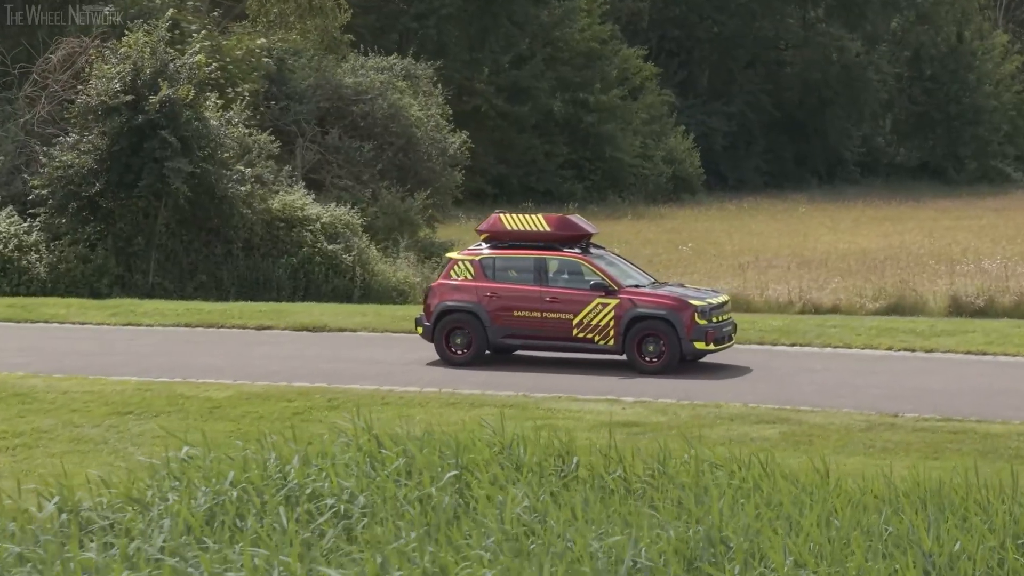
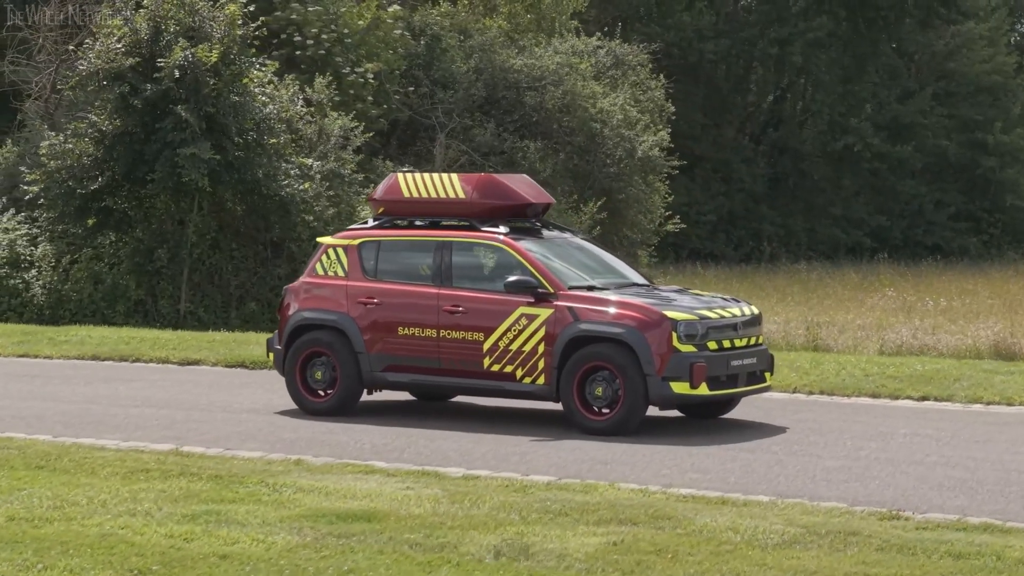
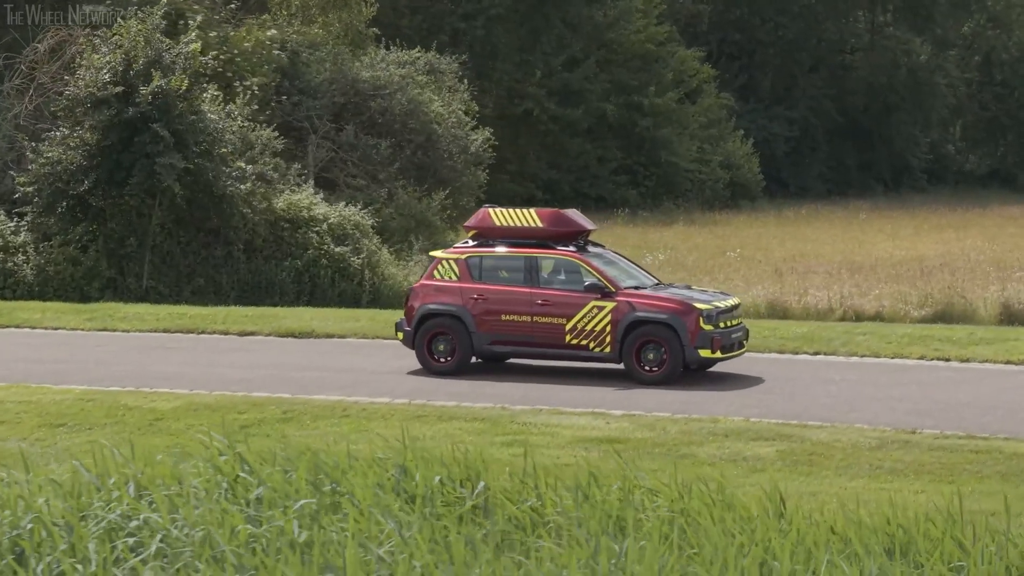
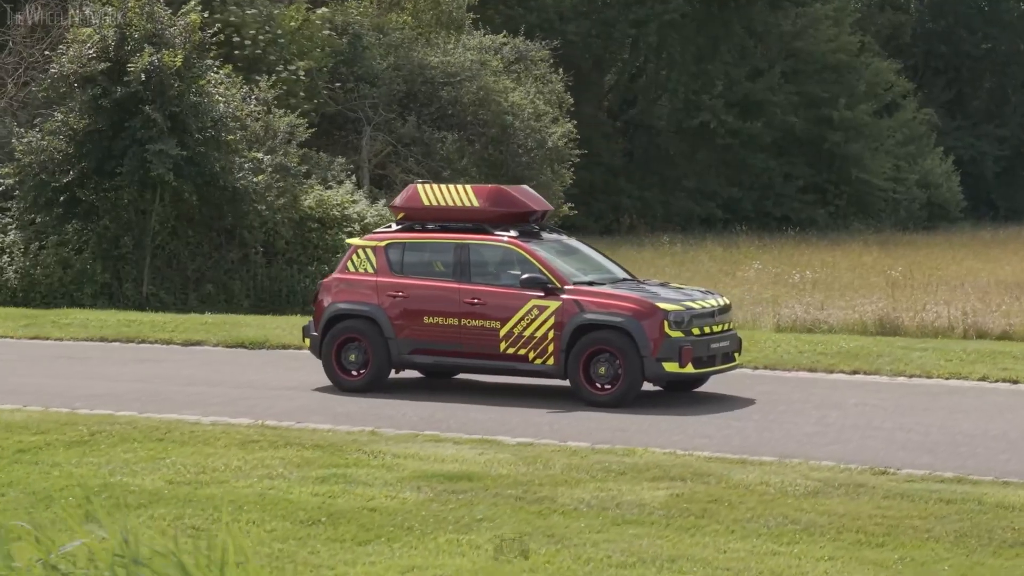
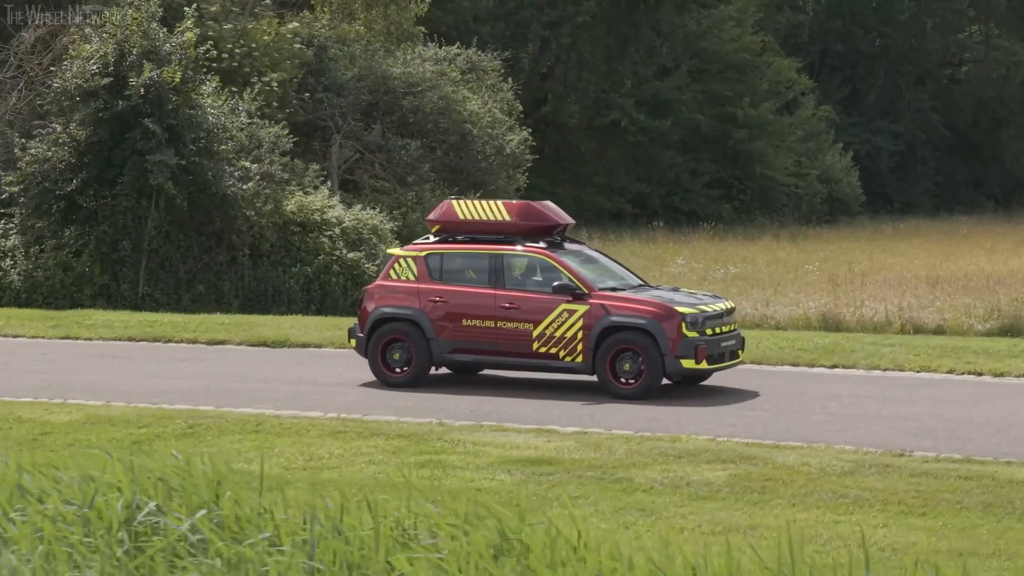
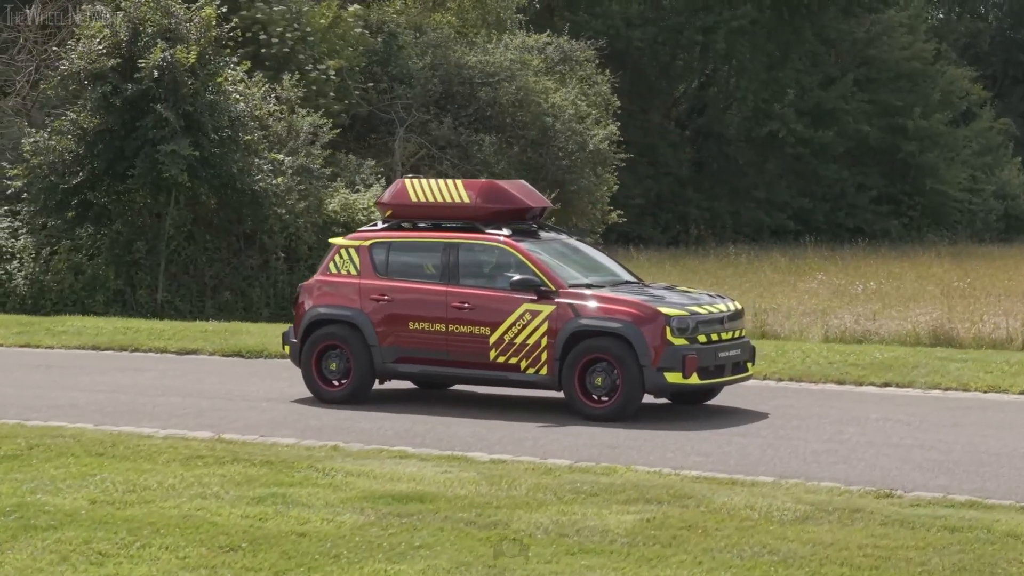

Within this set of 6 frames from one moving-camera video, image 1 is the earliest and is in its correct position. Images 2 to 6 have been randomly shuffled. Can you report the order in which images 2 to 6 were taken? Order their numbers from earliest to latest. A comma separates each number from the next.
3, 5, 4, 6, 2
